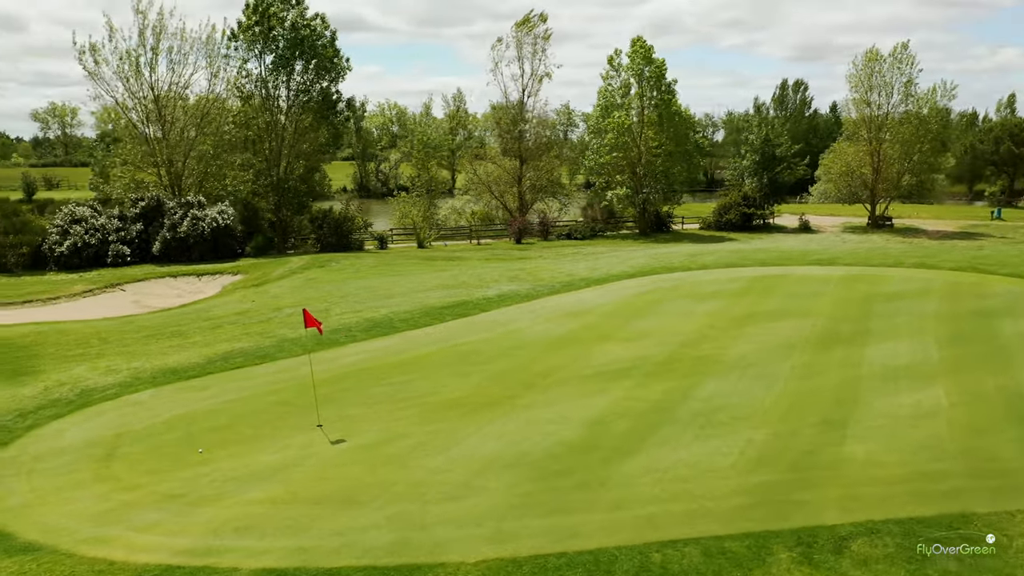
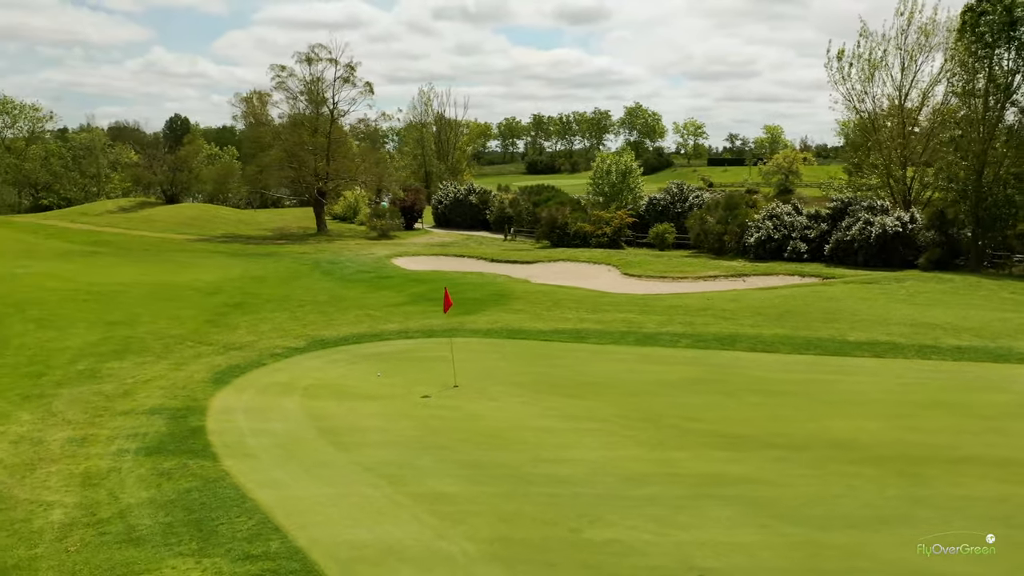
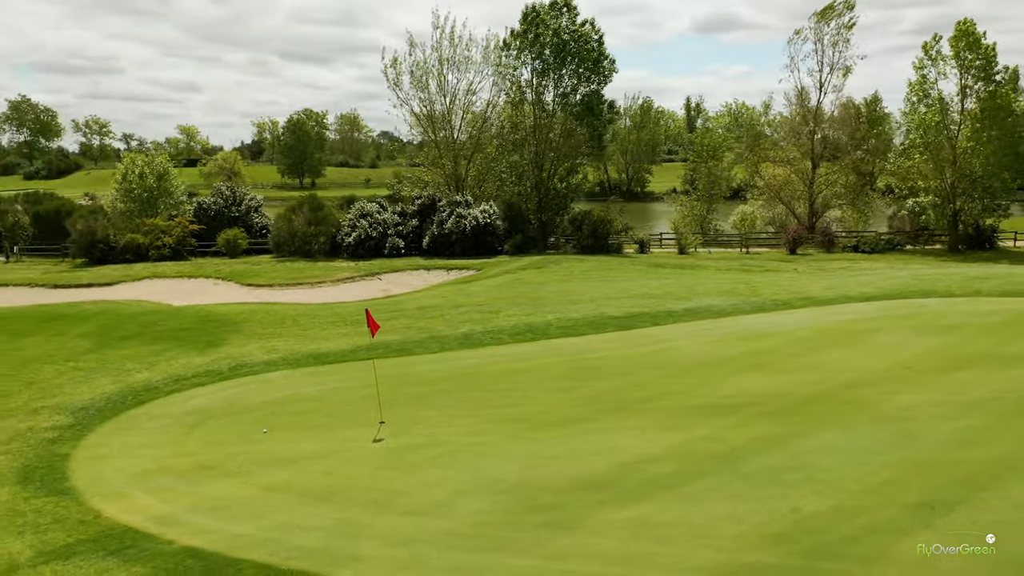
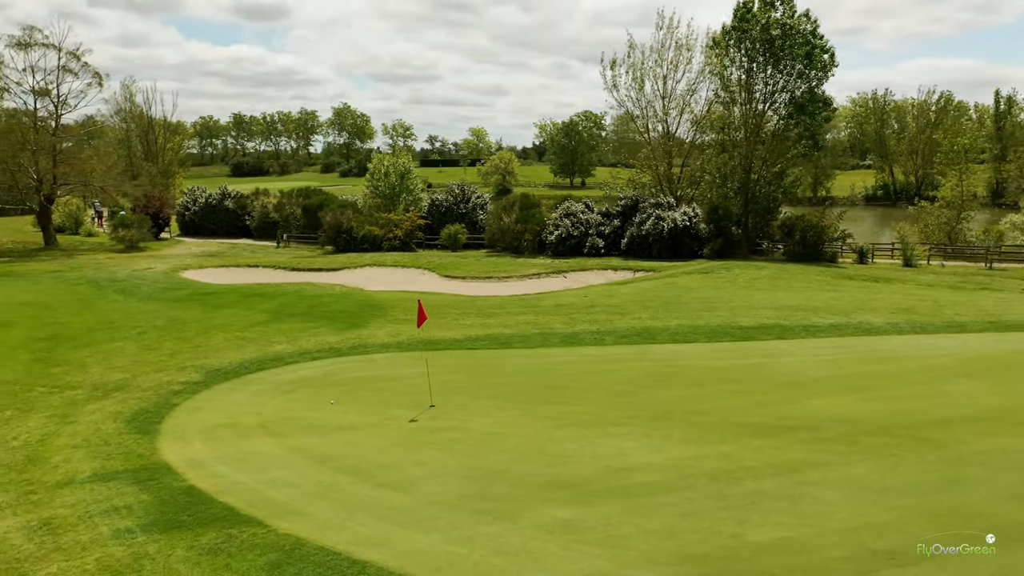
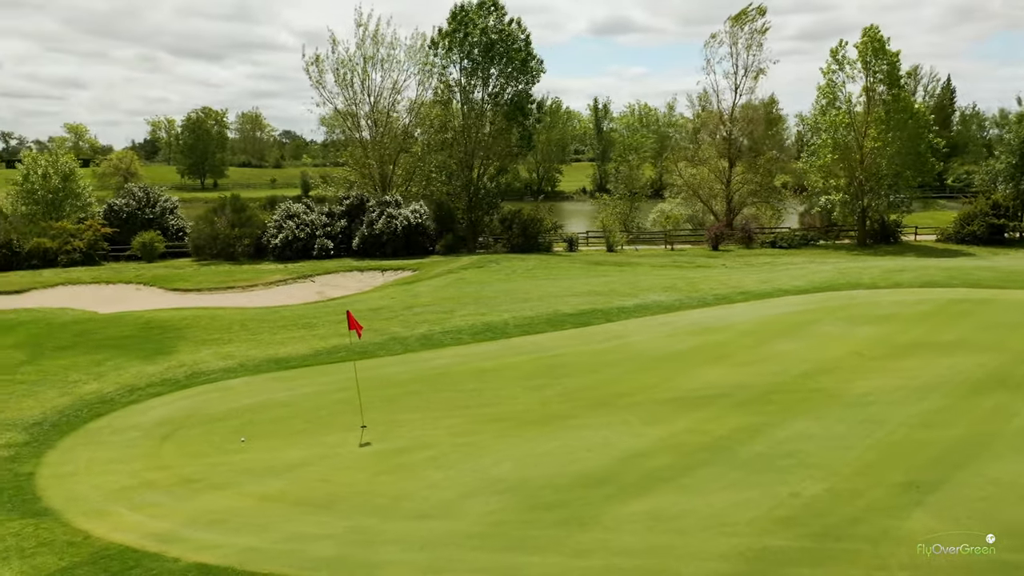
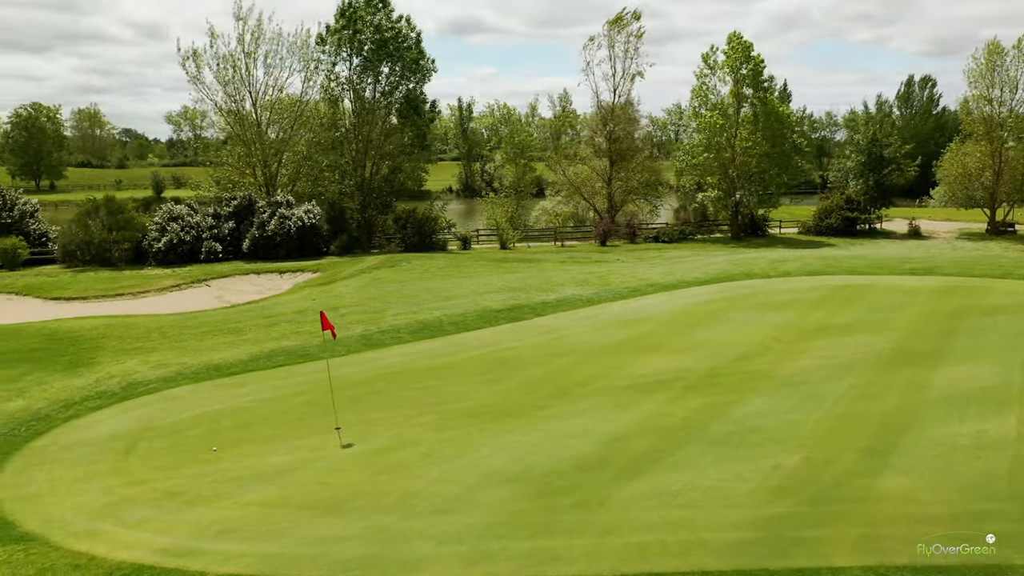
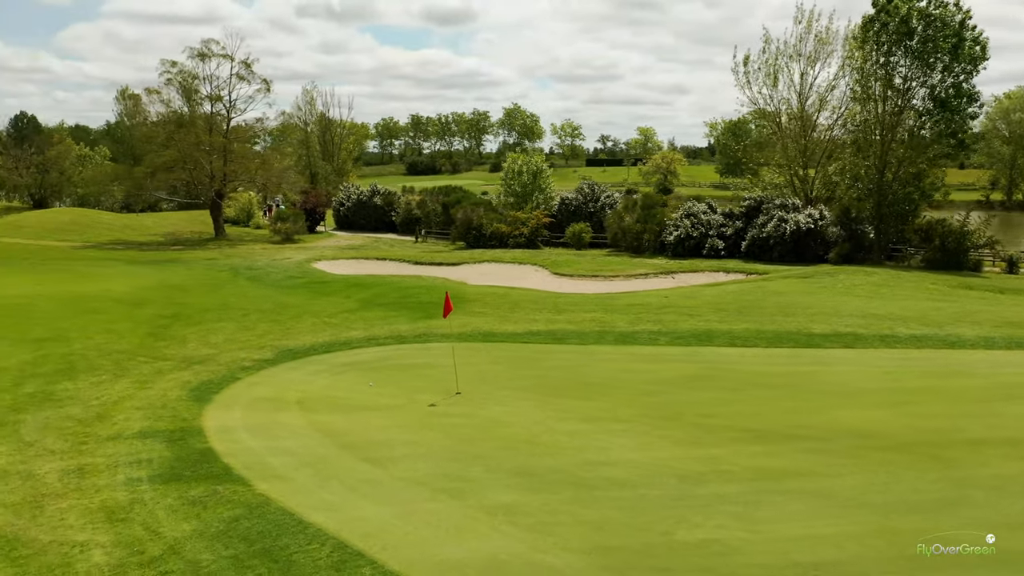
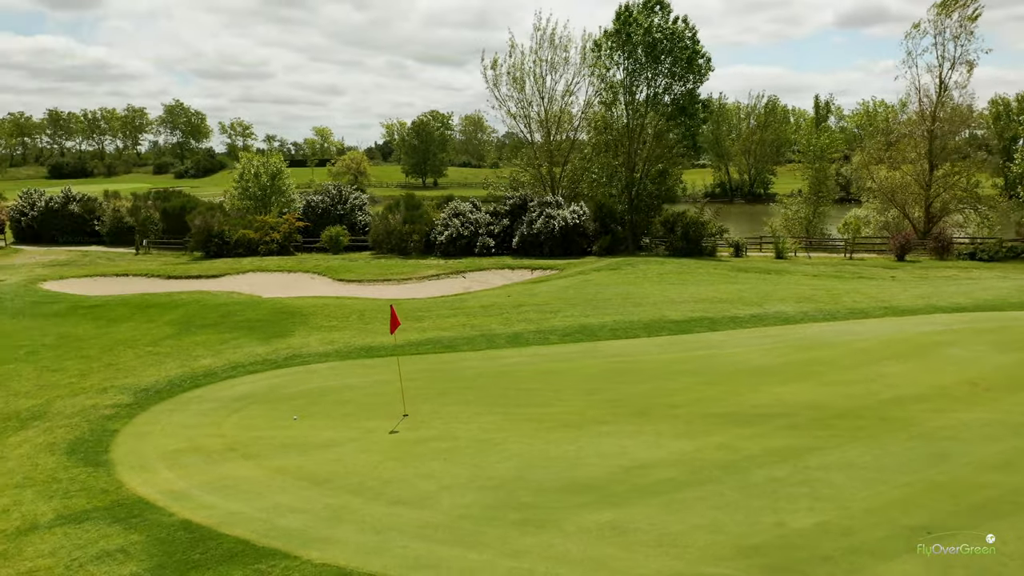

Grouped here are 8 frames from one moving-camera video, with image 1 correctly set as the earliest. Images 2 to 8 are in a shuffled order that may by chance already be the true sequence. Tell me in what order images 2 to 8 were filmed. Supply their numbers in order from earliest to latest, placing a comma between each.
6, 5, 3, 8, 4, 7, 2
